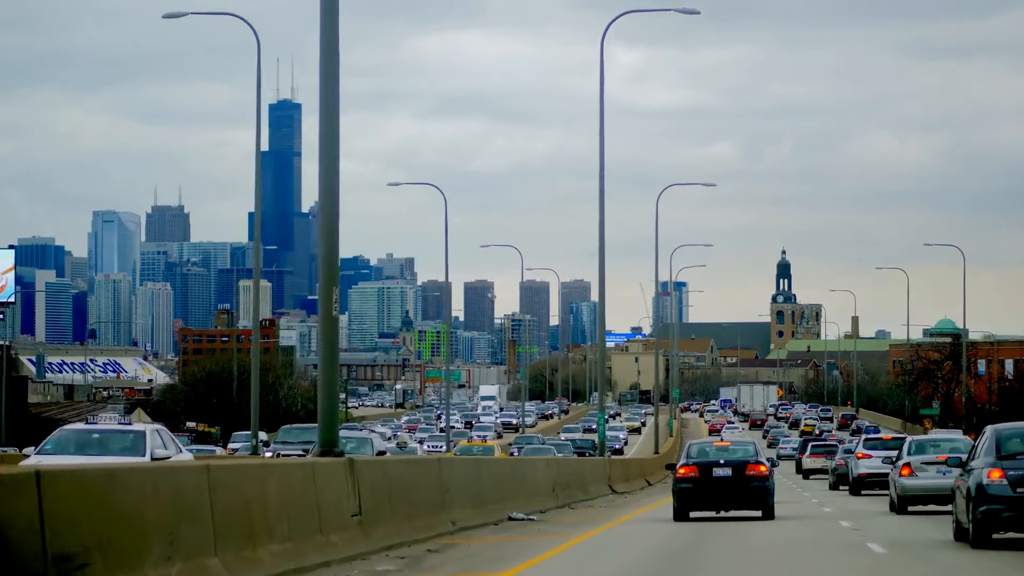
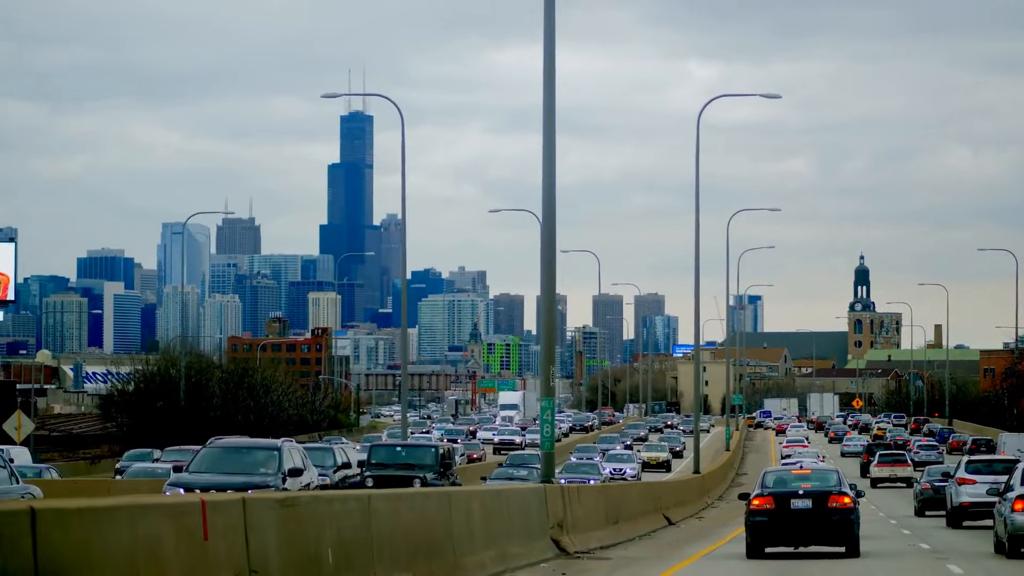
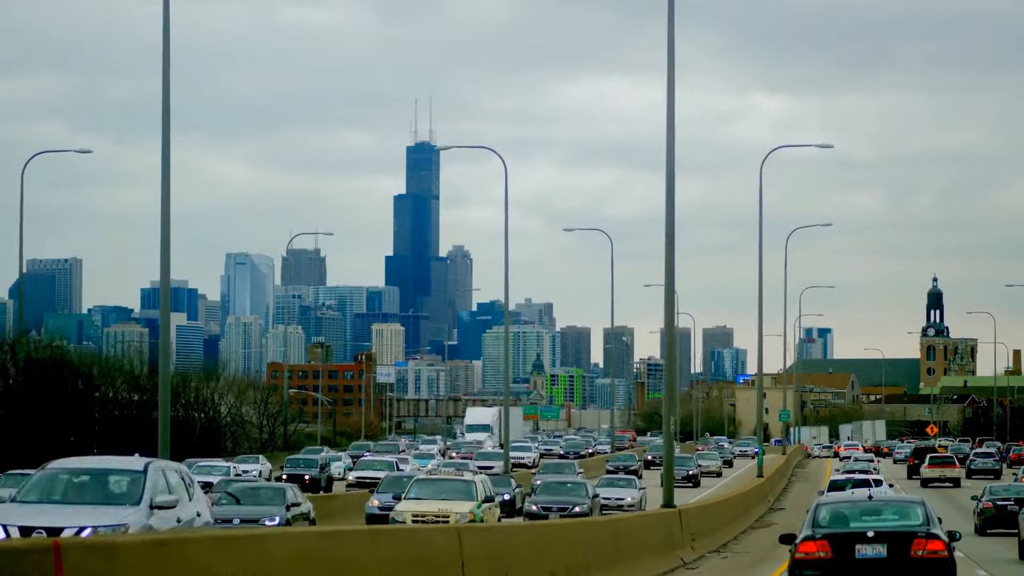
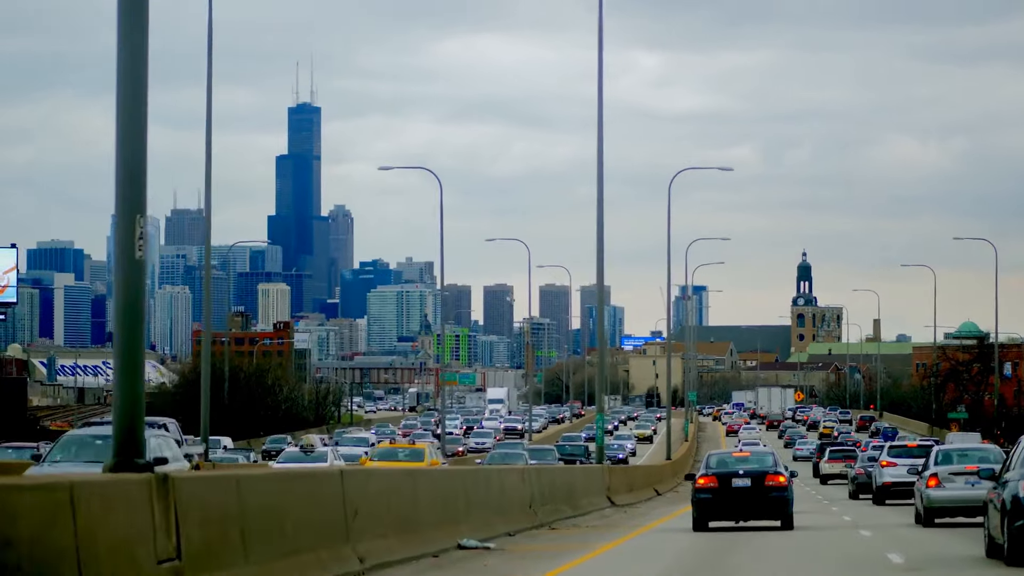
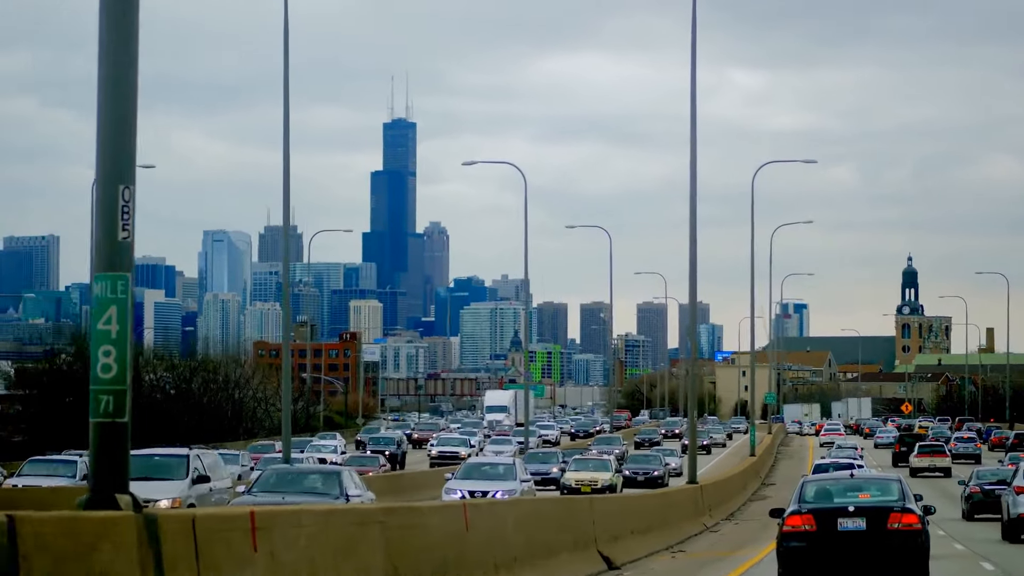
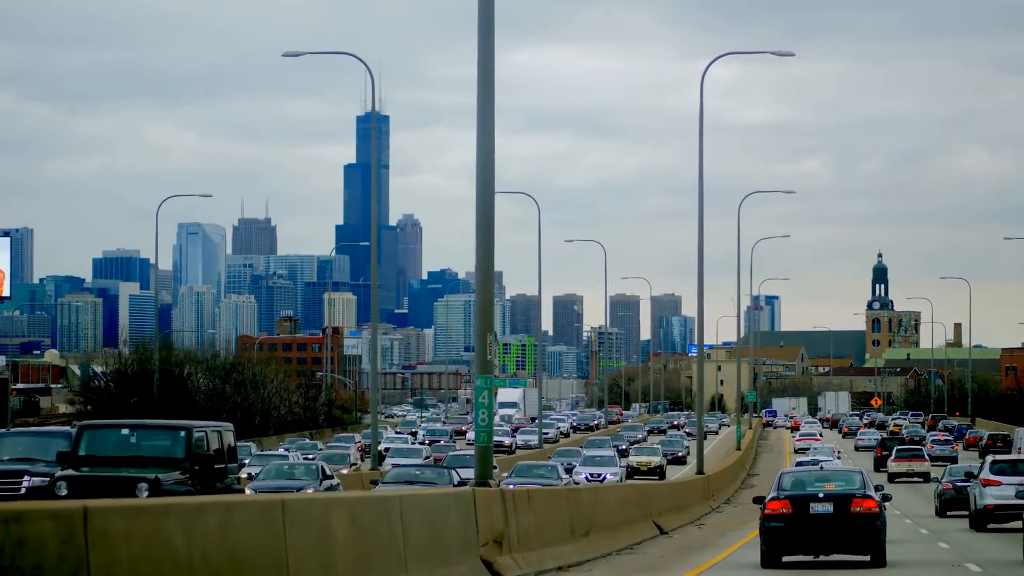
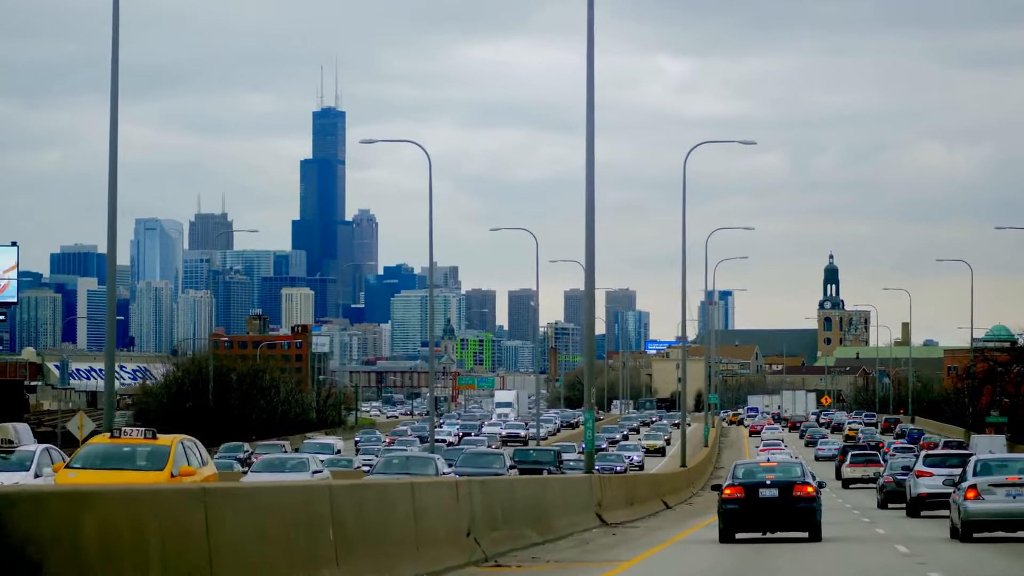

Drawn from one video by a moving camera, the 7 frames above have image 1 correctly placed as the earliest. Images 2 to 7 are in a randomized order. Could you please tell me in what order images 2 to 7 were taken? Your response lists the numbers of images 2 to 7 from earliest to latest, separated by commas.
4, 7, 2, 6, 5, 3
